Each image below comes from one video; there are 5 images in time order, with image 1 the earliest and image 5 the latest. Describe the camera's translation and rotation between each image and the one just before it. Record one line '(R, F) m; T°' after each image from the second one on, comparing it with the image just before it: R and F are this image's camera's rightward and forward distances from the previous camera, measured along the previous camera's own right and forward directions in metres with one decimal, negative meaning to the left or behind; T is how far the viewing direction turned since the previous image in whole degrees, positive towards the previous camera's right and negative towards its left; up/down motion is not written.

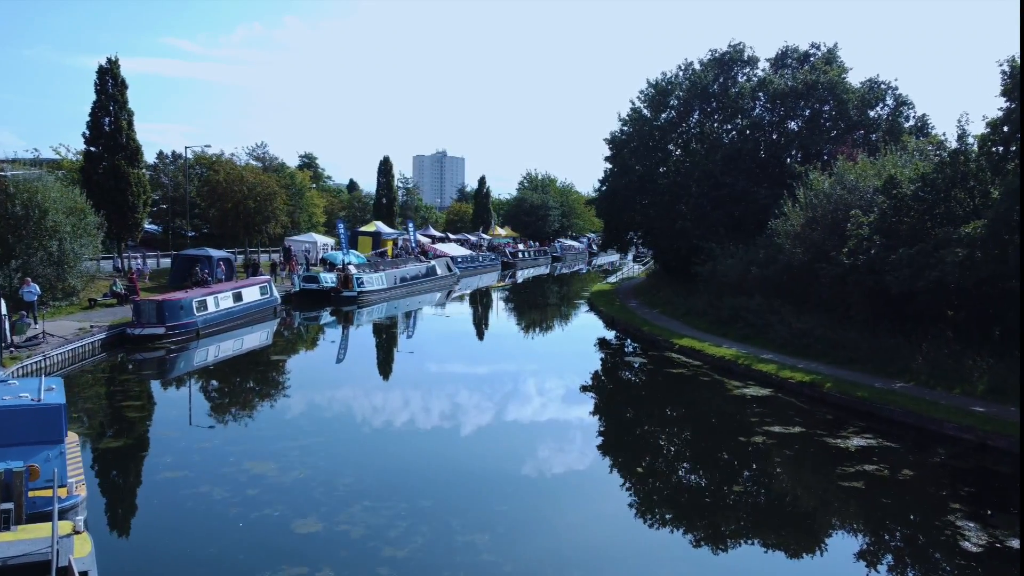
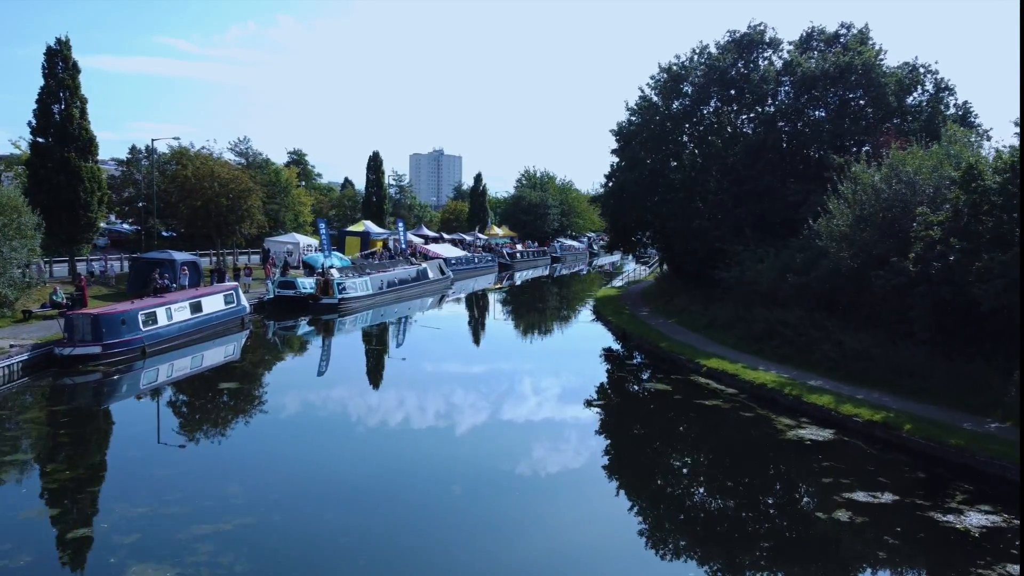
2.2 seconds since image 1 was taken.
(0.0, +3.5) m; 0°
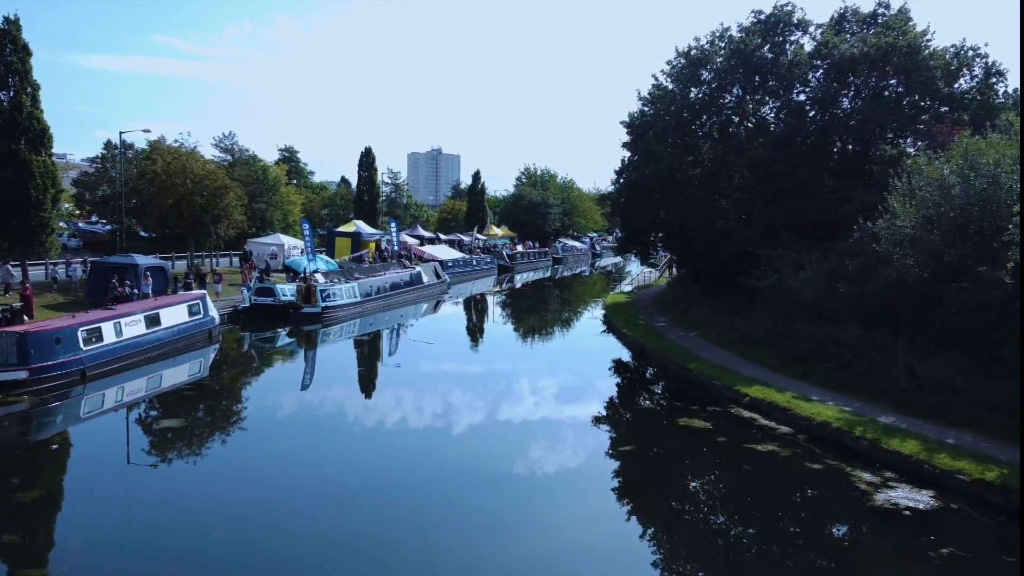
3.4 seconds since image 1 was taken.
(-0.1, +3.1) m; 0°
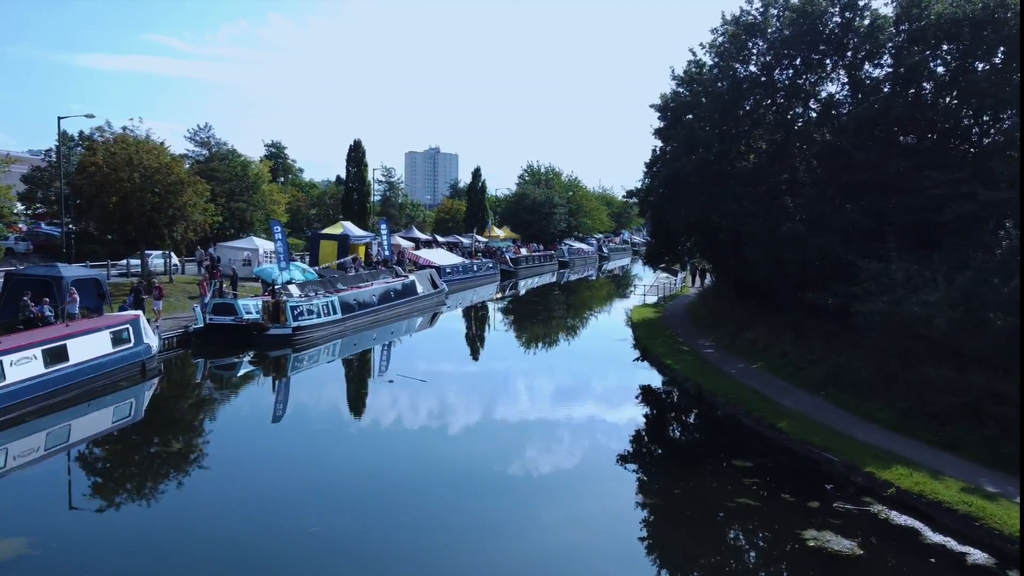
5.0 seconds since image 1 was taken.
(-0.4, +5.2) m; 0°
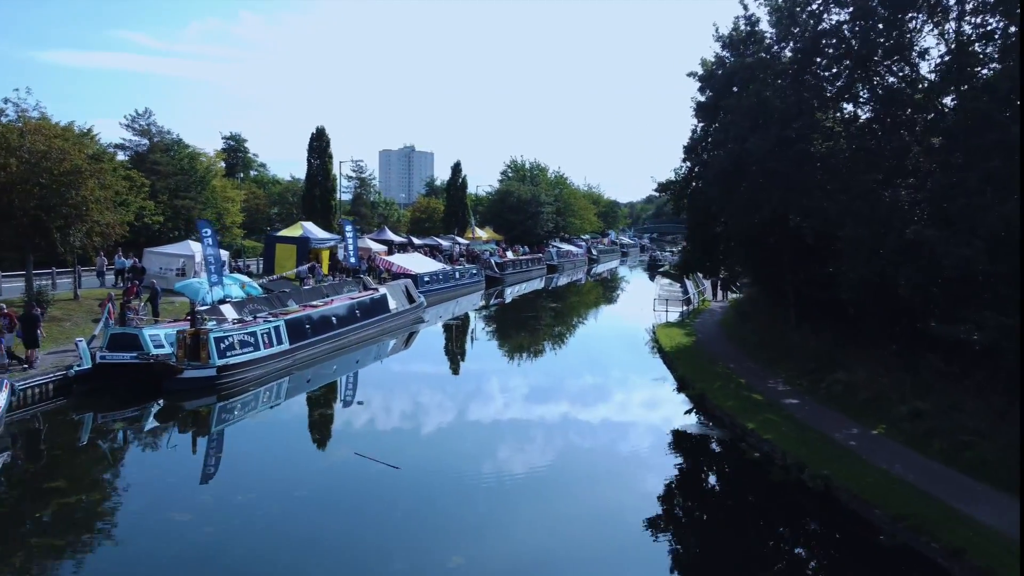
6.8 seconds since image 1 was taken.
(-0.6, +6.3) m; +2°
